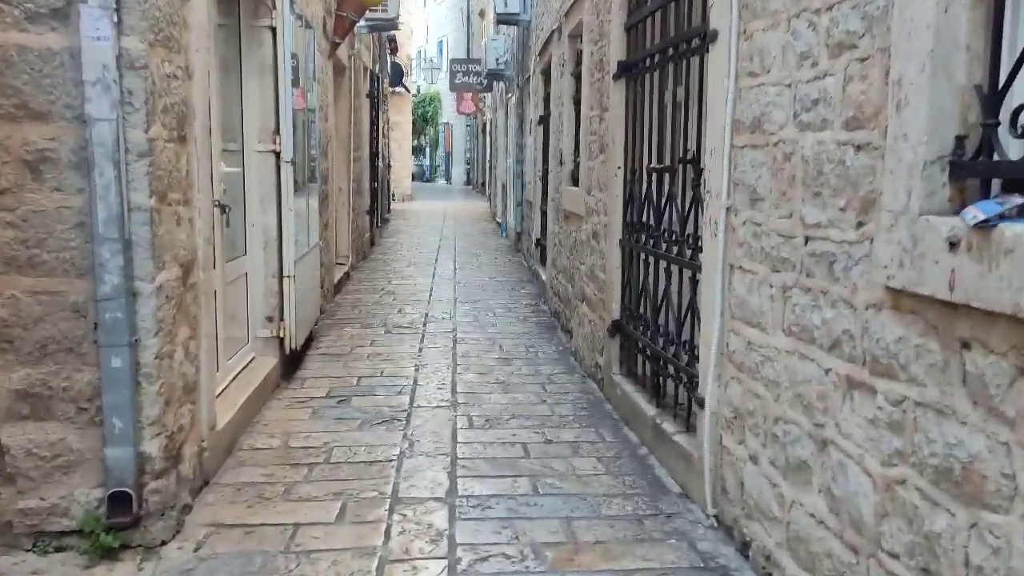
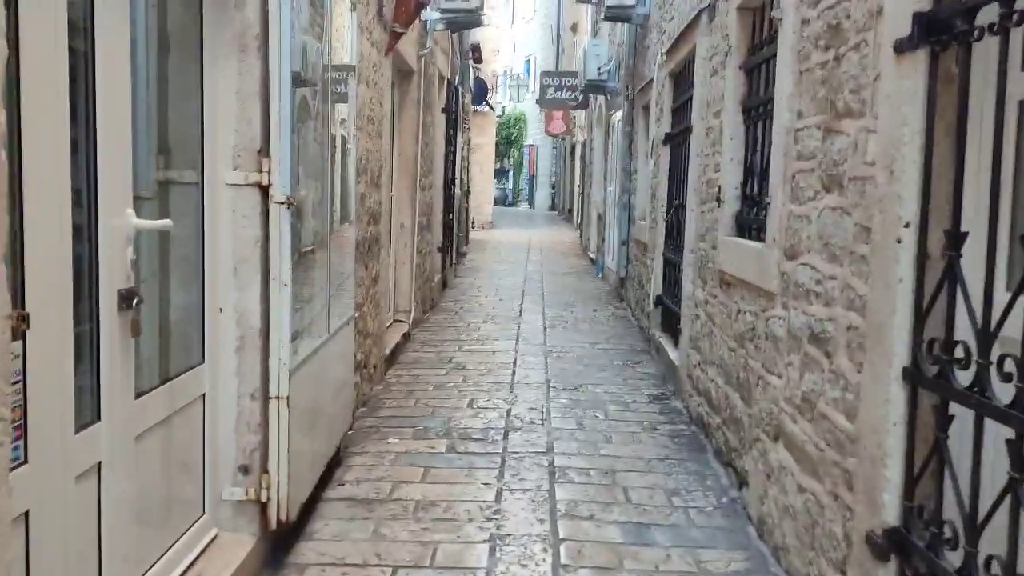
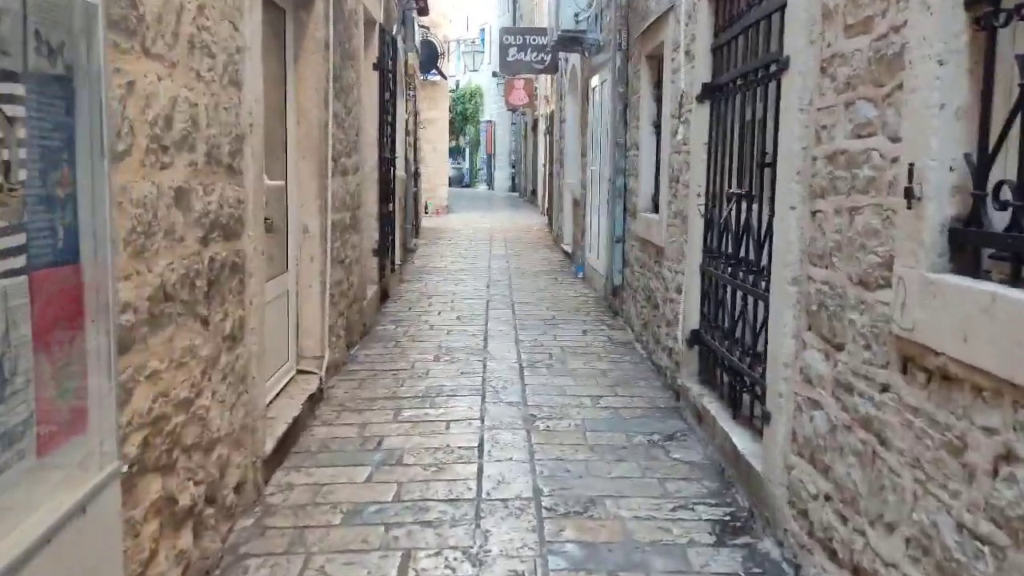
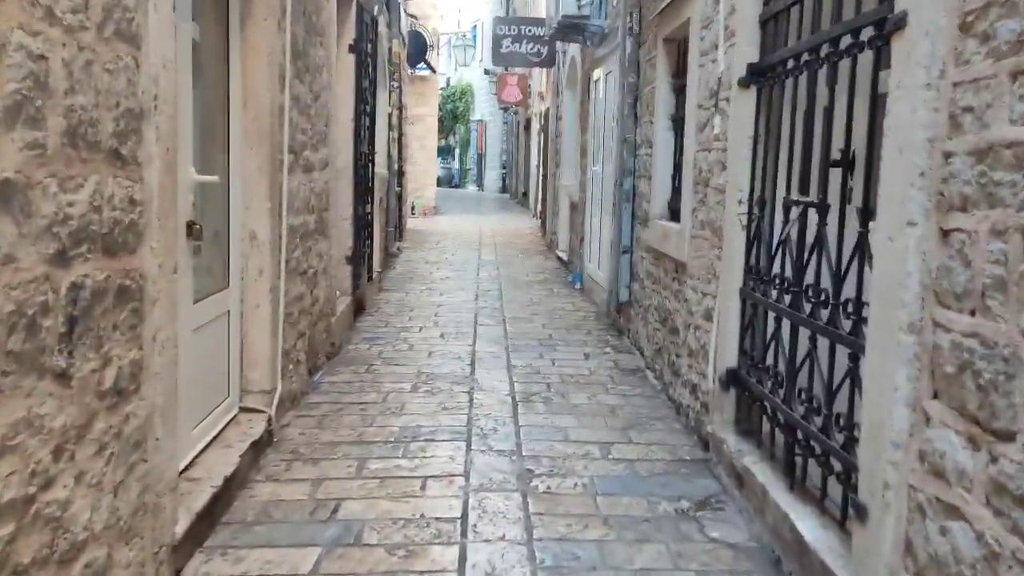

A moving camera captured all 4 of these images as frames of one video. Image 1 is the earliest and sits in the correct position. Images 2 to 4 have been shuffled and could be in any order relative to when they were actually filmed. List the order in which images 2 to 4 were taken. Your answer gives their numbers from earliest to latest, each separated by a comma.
2, 3, 4
